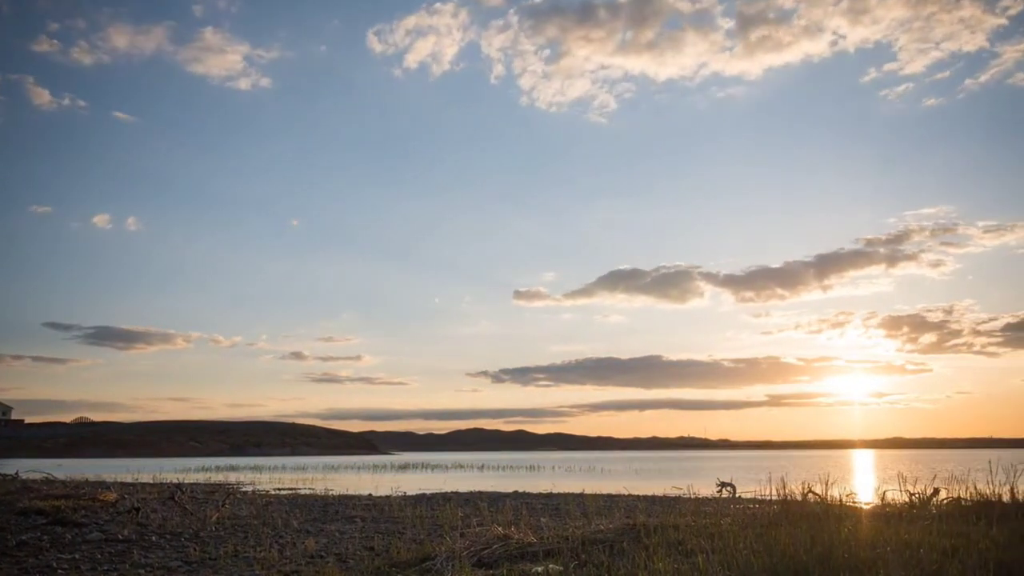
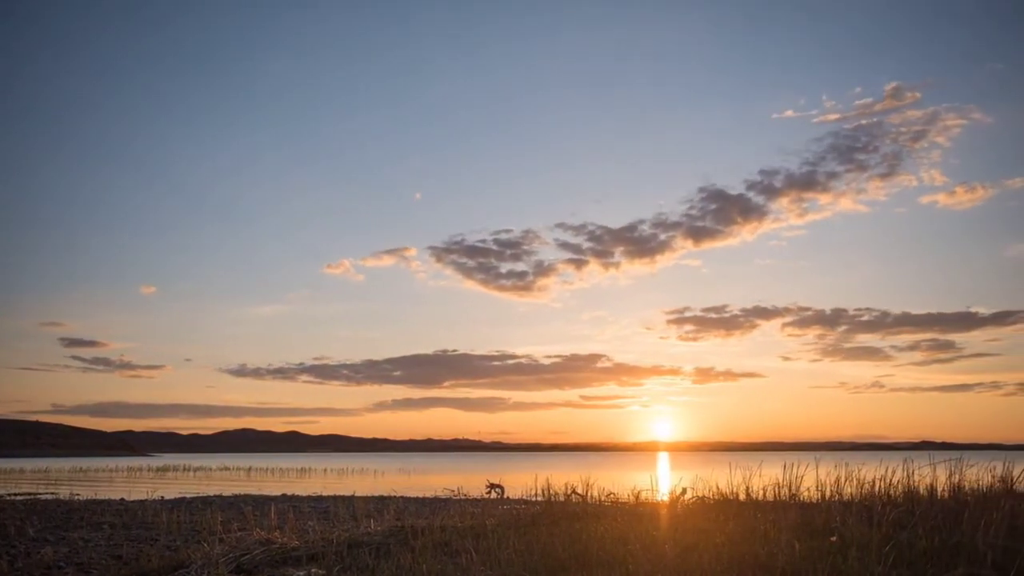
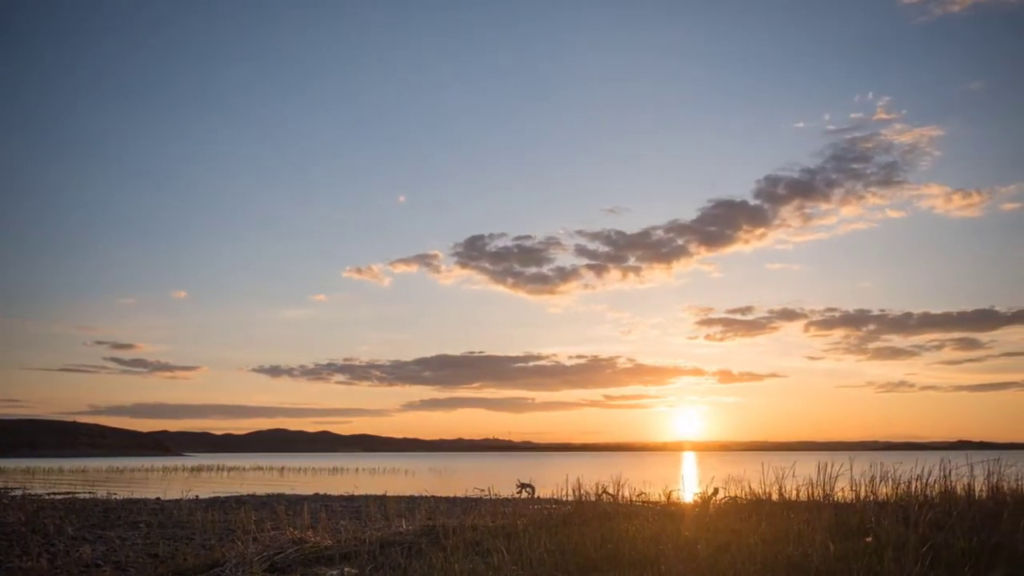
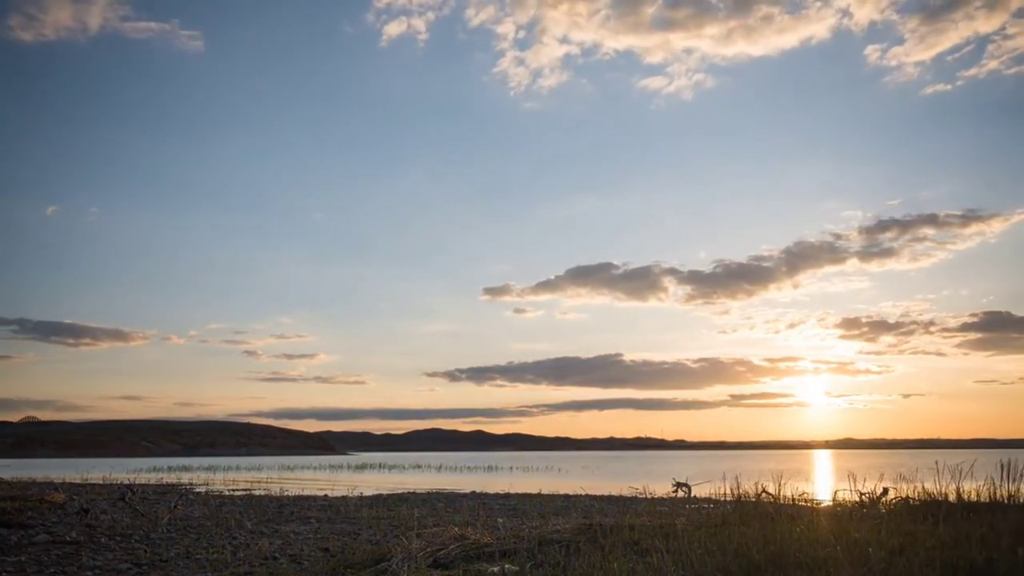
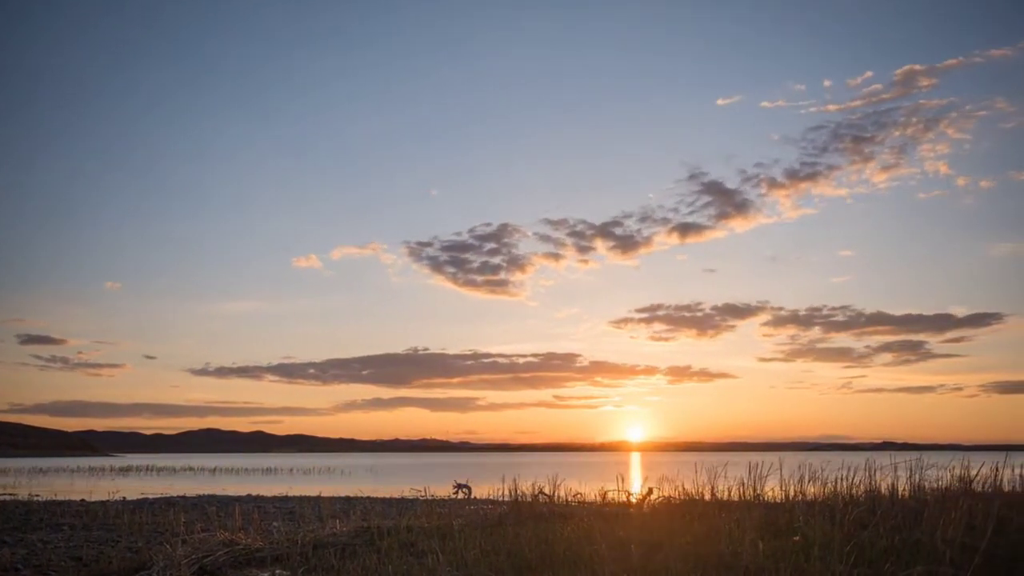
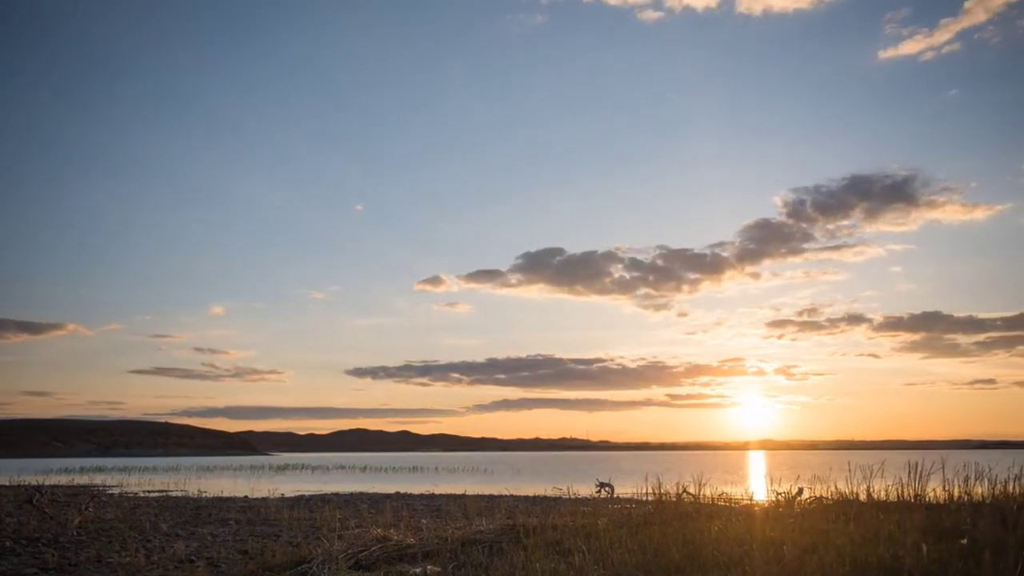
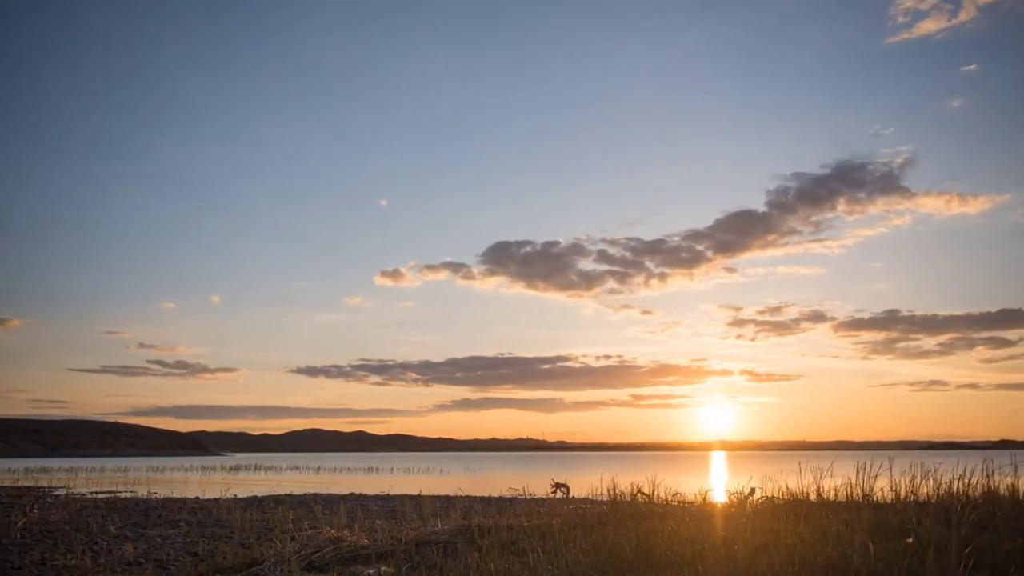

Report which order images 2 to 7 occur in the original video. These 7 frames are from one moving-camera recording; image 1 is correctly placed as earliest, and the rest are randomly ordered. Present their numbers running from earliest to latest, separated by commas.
4, 6, 7, 3, 2, 5
